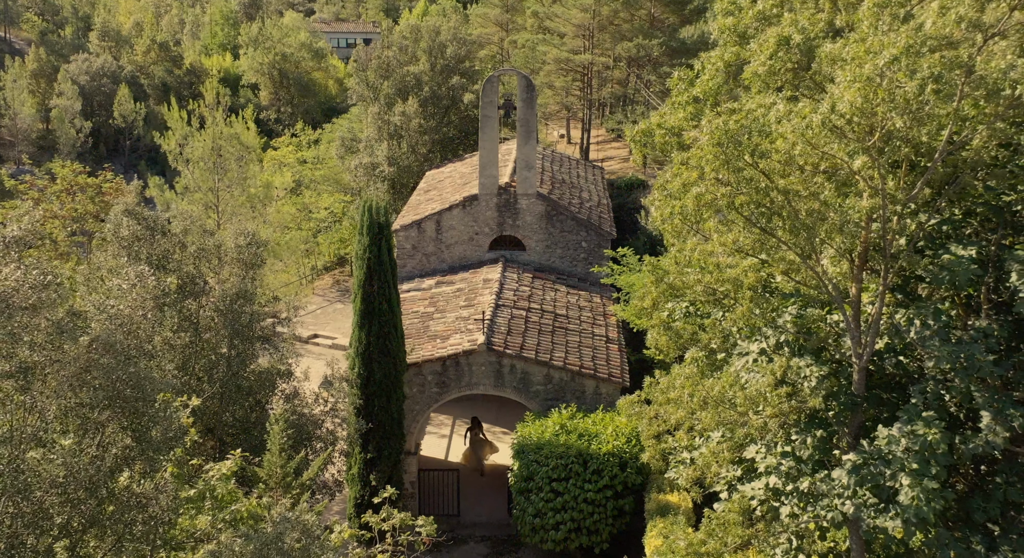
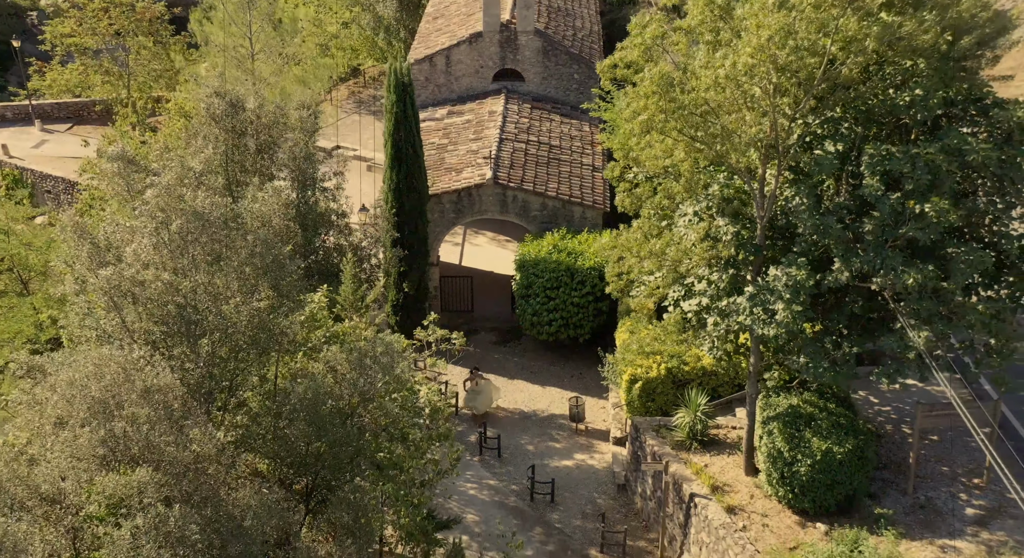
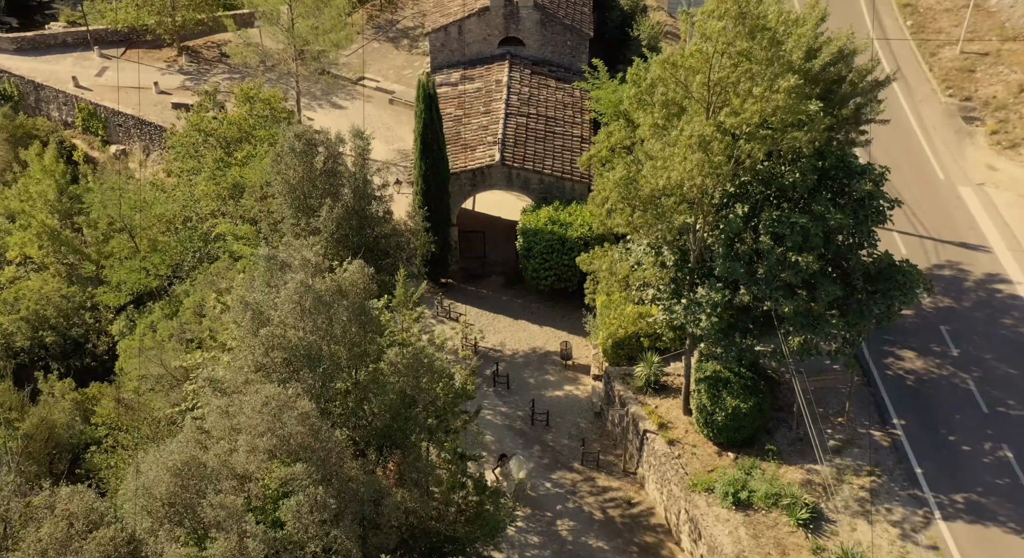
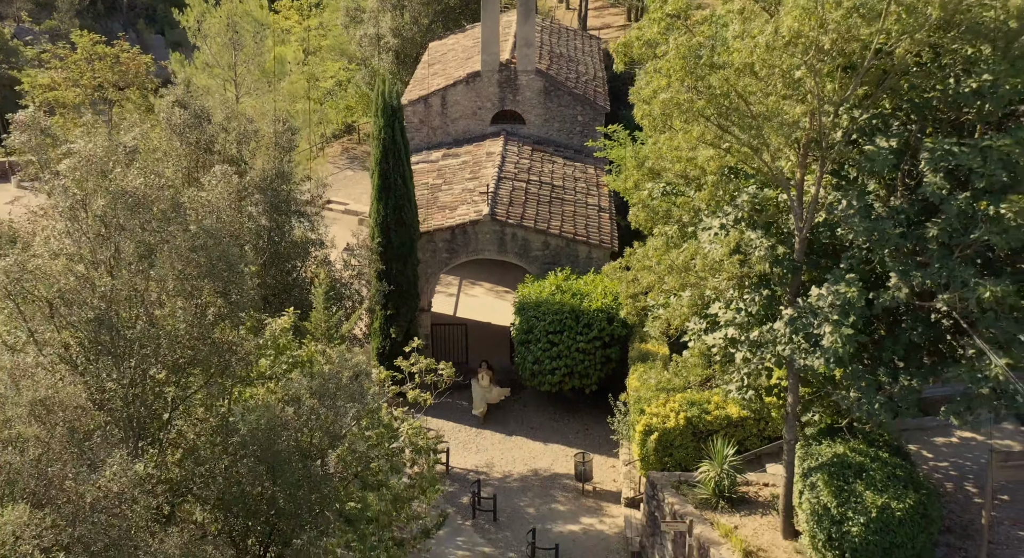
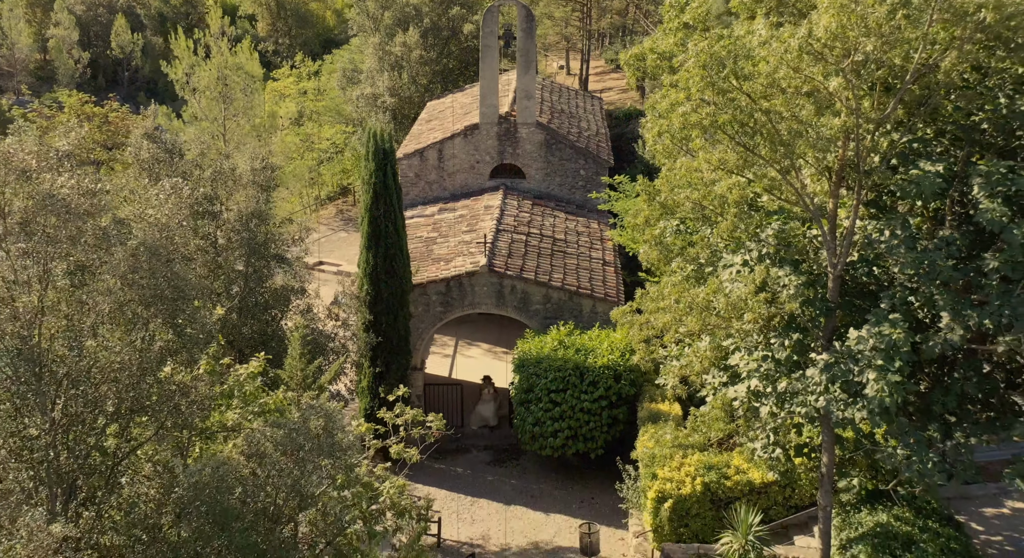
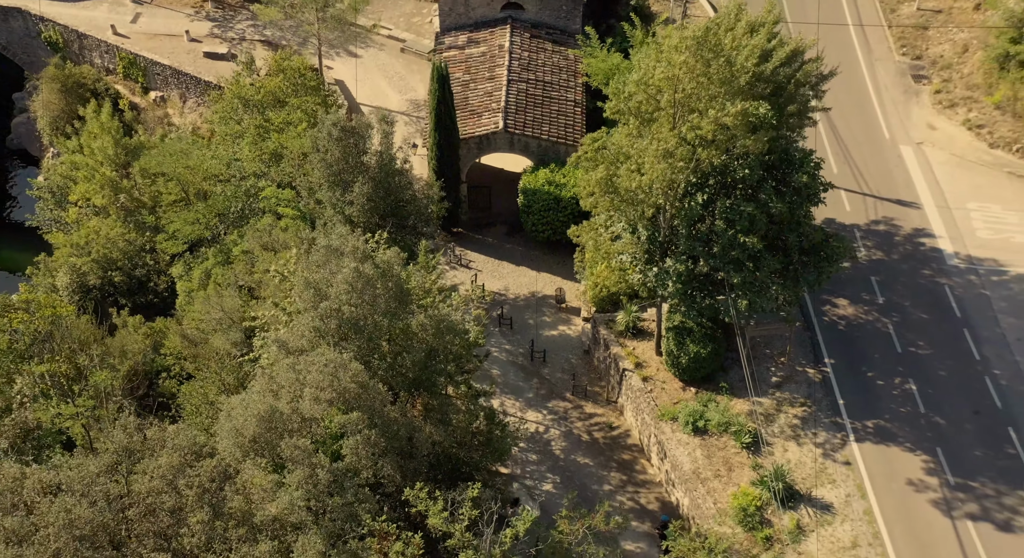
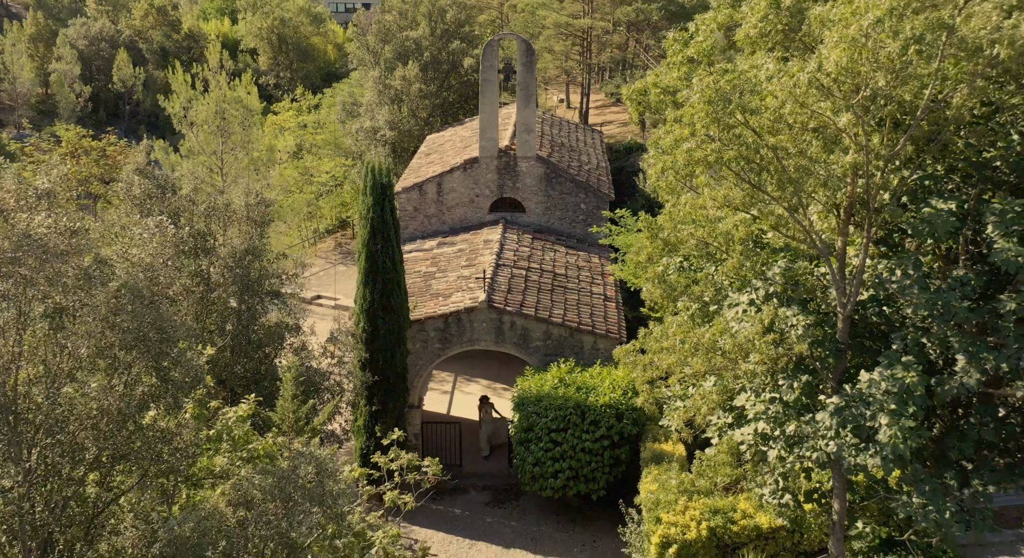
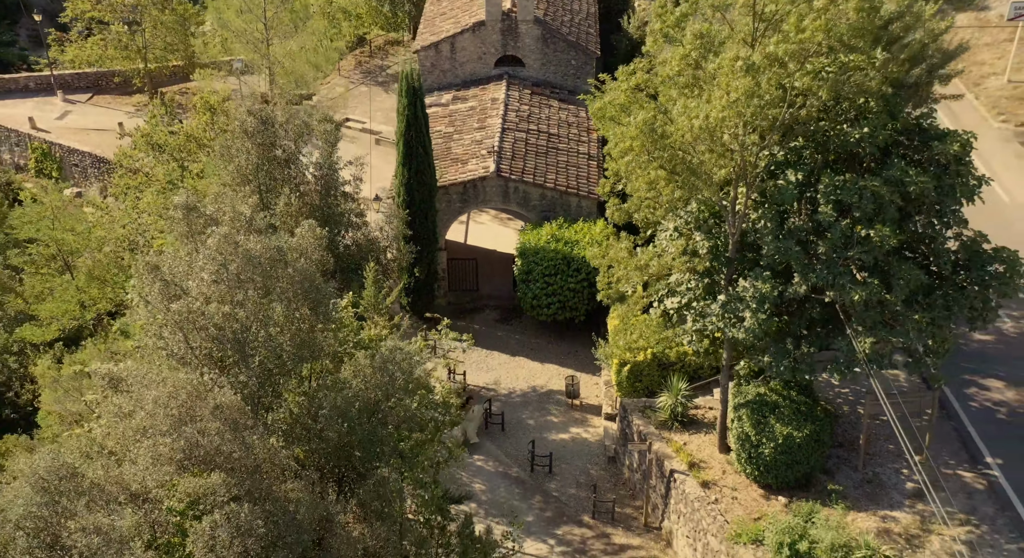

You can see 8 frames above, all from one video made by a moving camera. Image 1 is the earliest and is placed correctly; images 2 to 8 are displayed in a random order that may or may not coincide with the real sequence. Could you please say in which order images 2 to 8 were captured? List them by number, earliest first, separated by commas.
7, 5, 4, 2, 8, 3, 6
